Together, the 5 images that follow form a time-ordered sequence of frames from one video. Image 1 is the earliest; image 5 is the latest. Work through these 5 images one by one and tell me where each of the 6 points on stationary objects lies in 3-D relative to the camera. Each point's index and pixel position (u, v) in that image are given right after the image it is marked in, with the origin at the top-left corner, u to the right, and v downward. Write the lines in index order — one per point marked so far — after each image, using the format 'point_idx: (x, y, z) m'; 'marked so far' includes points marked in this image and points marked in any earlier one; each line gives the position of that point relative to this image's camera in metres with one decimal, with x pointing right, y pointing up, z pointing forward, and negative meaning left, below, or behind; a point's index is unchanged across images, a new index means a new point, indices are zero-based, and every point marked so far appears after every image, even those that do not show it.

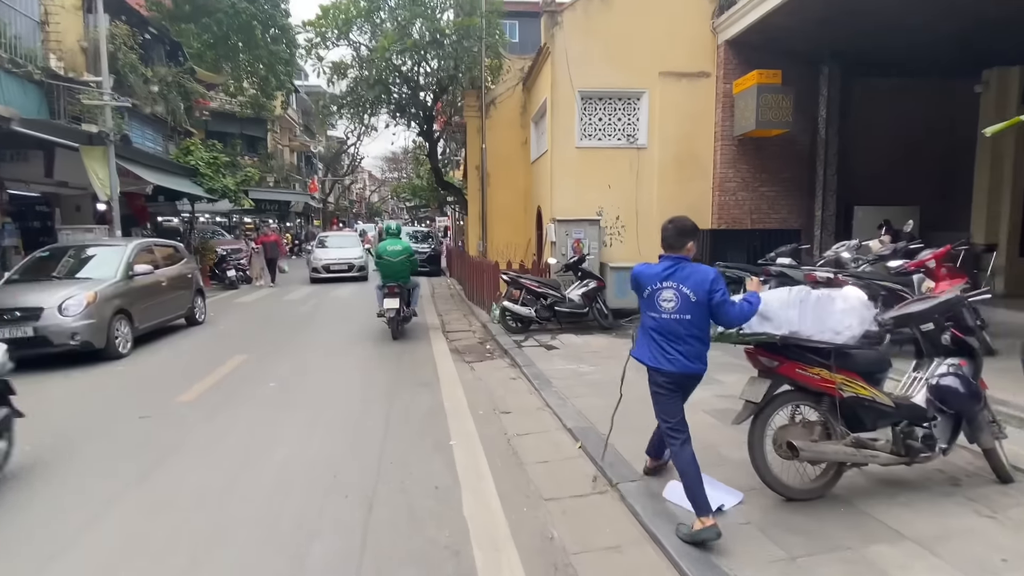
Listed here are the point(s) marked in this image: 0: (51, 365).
0: (-6.5, -1.1, +8.0) m
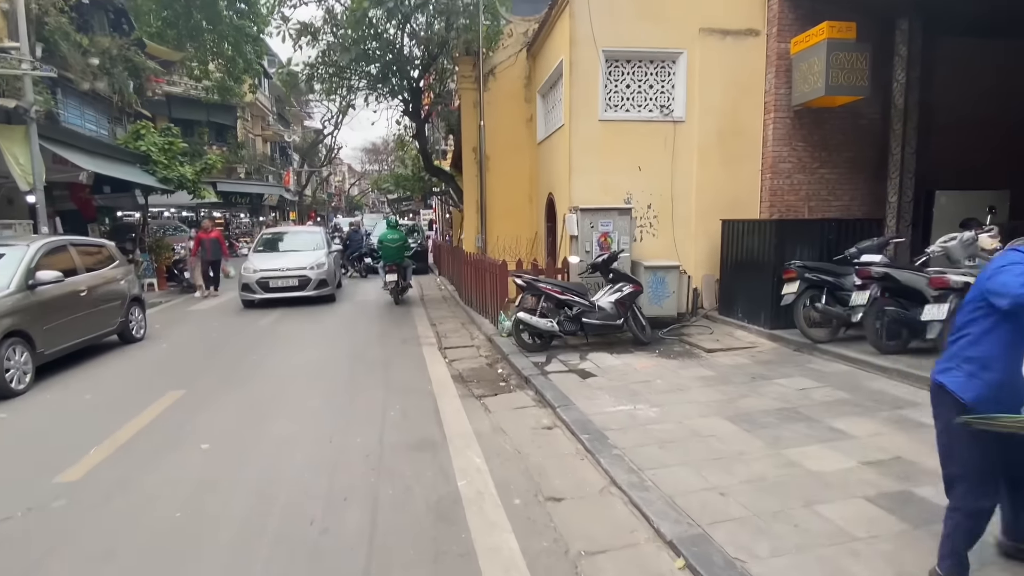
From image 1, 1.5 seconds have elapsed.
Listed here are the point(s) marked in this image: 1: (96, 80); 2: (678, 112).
0: (-6.3, -1.3, +5.9) m
1: (-10.8, +5.4, +14.7) m
2: (+2.6, +2.7, +8.7) m
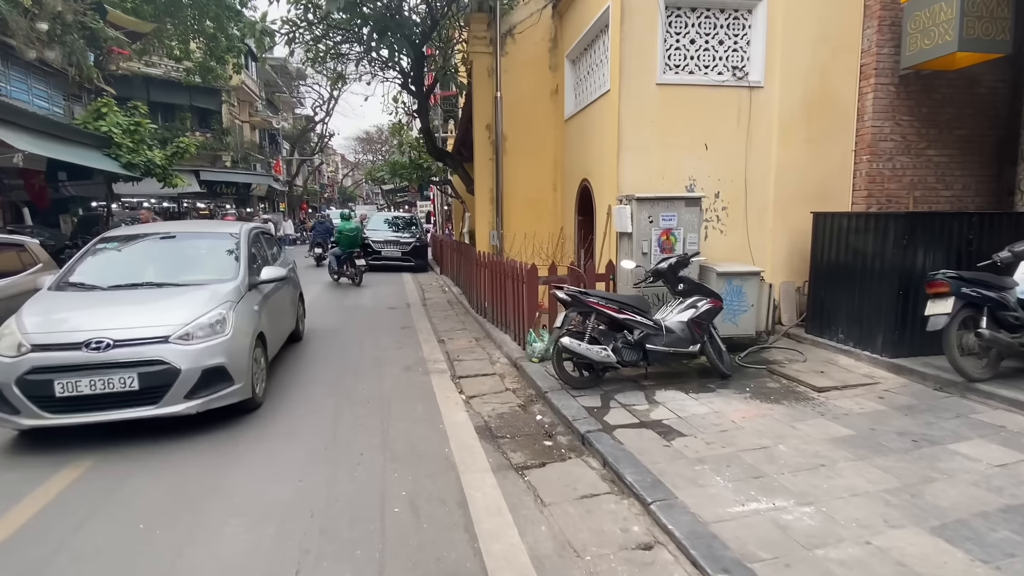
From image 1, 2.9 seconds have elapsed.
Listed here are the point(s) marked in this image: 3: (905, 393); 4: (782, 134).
0: (-5.9, -1.5, +4.0) m
1: (-10.5, +5.4, +12.7) m
2: (+2.9, +2.6, +6.8) m
3: (+3.5, -0.9, +5.1) m
4: (+3.3, +1.9, +6.8) m
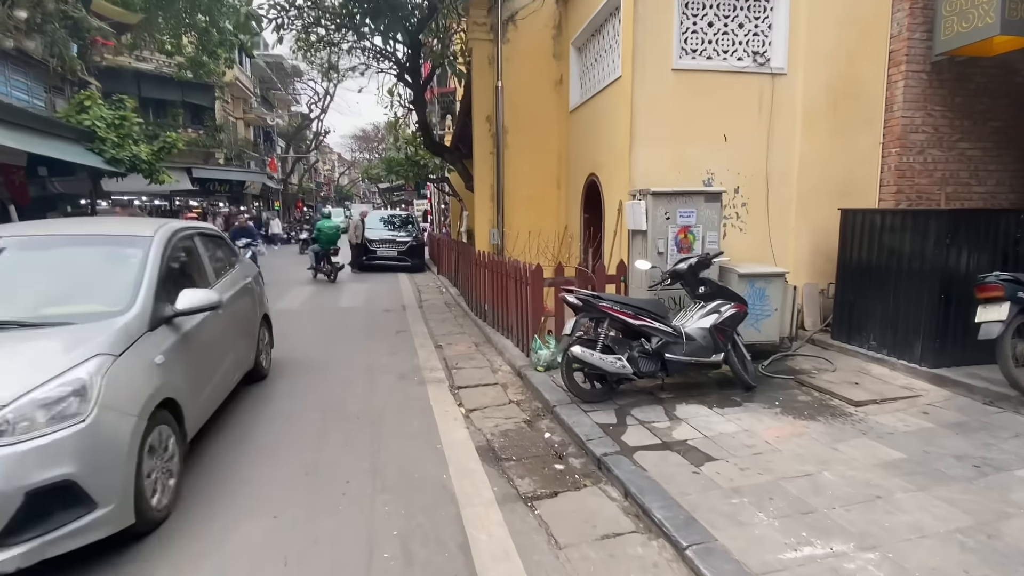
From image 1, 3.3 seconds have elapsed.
0: (-5.8, -1.5, +3.5) m
1: (-10.5, +5.4, +12.1) m
2: (+3.0, +2.5, +6.3) m
3: (+3.6, -1.0, +4.6) m
4: (+3.3, +1.9, +6.3) m
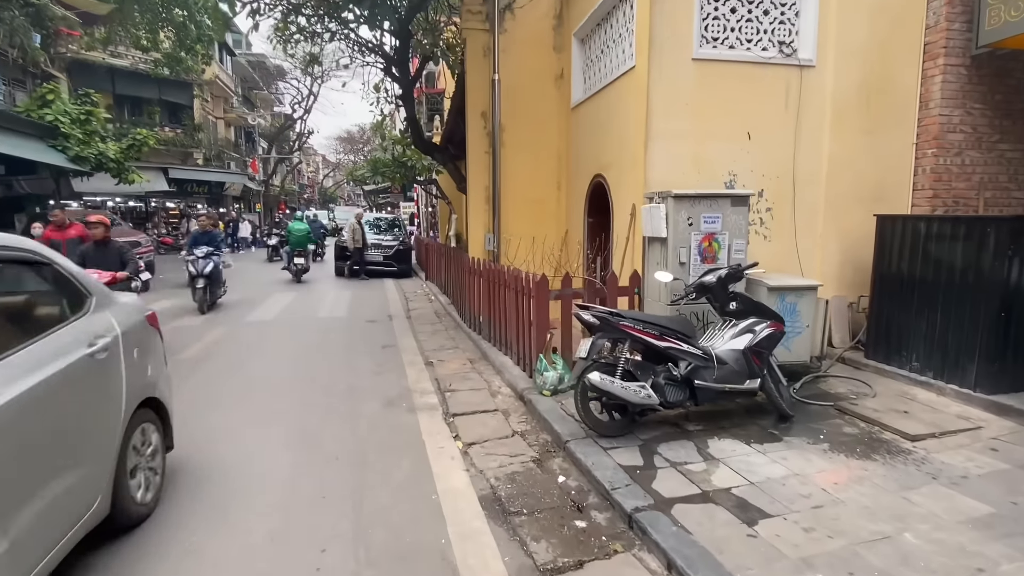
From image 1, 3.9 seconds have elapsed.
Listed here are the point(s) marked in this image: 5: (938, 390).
0: (-5.7, -1.6, +2.7) m
1: (-10.6, +5.2, +11.2) m
2: (+3.0, +2.4, +5.8) m
3: (+3.6, -1.1, +4.0) m
4: (+3.3, +1.7, +5.8) m
5: (+3.7, -0.9, +4.8) m
